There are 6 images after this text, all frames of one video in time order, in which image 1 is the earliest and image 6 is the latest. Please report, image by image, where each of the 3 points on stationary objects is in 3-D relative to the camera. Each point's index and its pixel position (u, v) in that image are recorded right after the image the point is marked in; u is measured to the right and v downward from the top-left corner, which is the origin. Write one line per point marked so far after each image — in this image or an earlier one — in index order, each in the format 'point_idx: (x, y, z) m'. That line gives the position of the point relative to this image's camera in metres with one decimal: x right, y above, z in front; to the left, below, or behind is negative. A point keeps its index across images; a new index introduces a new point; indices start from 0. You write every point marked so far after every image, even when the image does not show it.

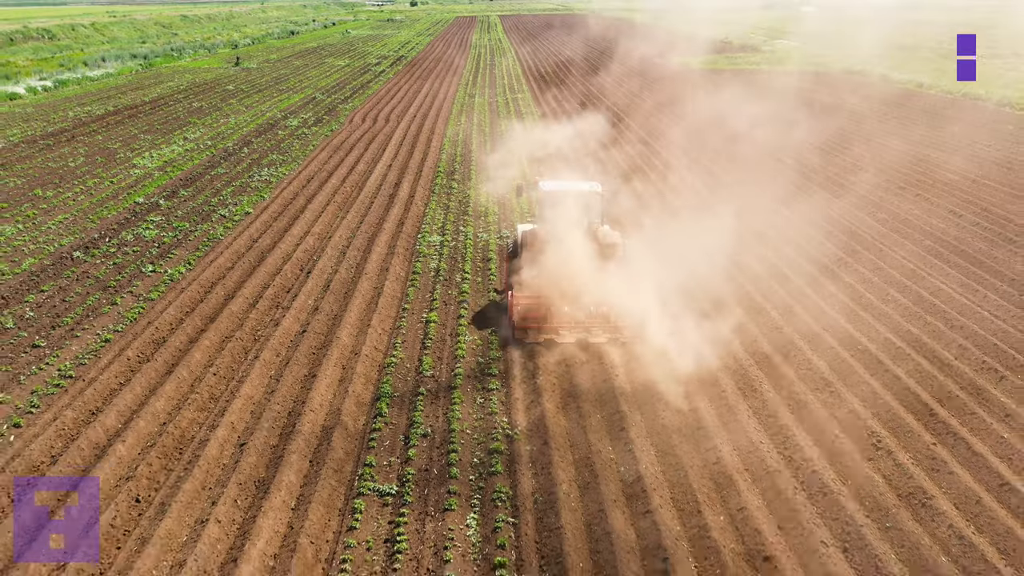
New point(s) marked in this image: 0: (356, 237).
0: (-2.1, +0.7, +14.2) m
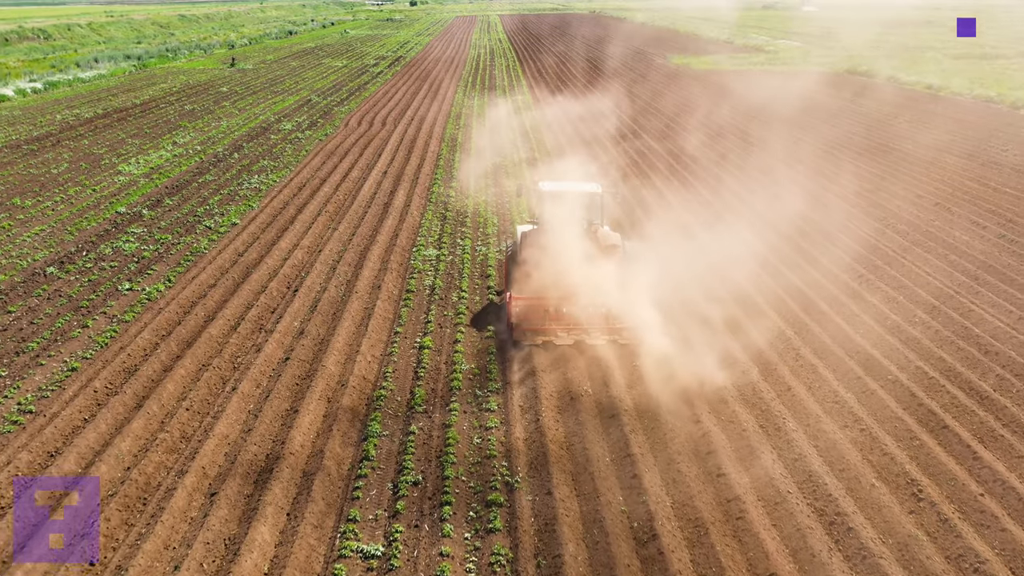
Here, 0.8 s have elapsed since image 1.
0: (-2.1, +0.5, +13.4) m
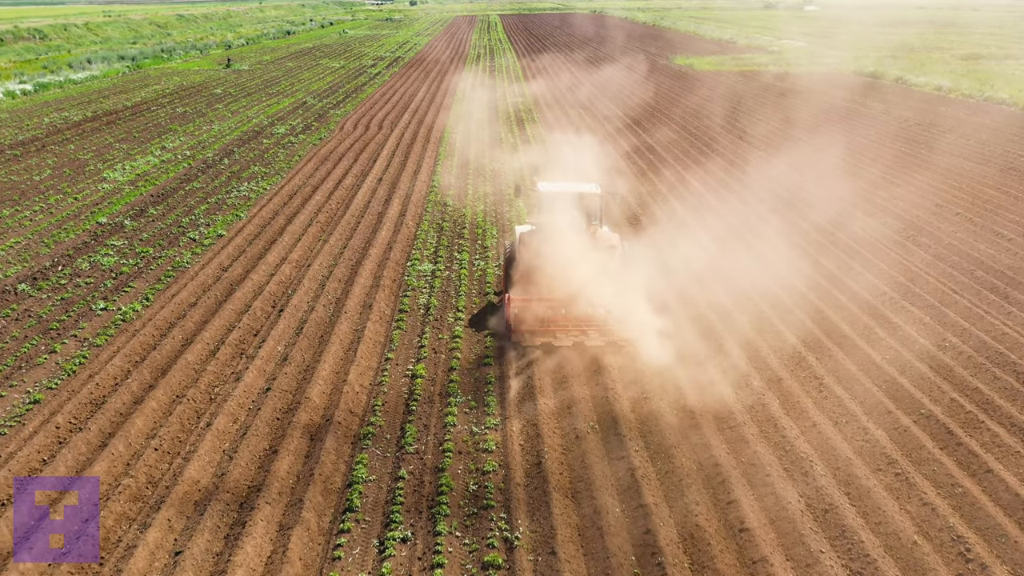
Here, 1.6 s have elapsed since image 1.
0: (-2.1, +0.3, +12.7) m
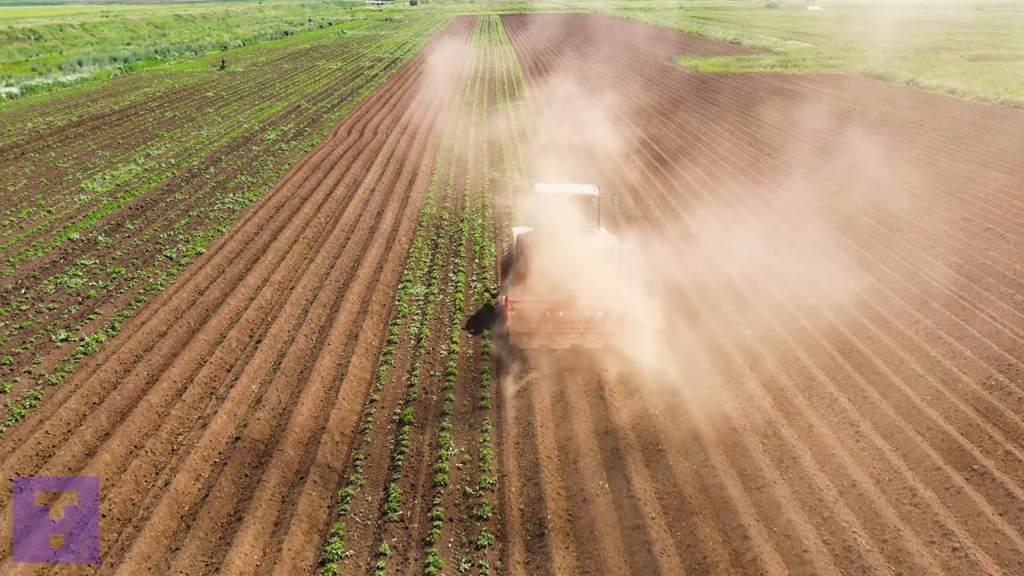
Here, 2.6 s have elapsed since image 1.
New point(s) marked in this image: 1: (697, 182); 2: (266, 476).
0: (-2.1, 0.0, +11.7) m
1: (+3.3, +1.9, +18.9) m
2: (-1.7, -1.3, +7.1) m
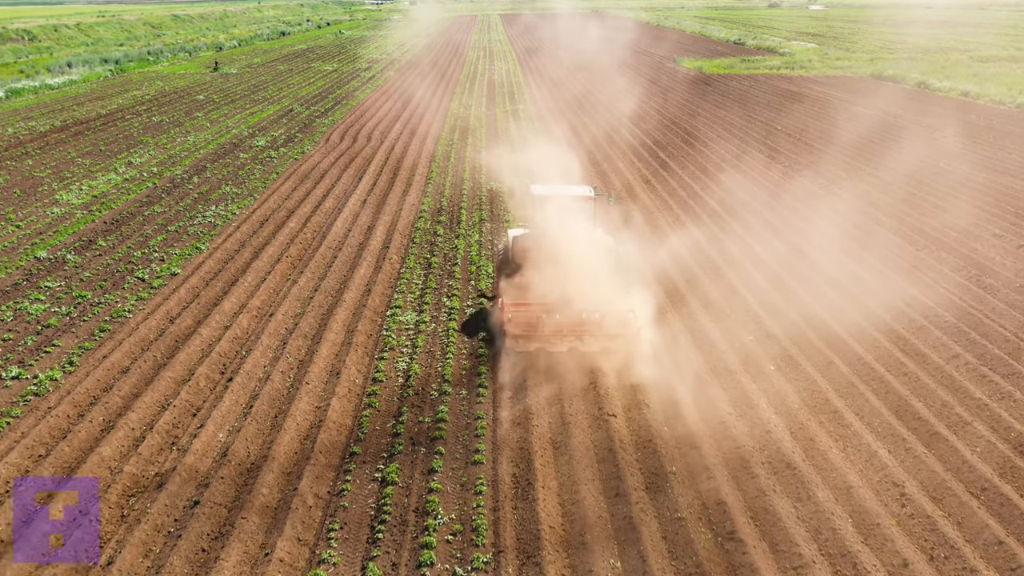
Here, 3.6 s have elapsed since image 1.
0: (-2.1, -0.3, +10.8) m
1: (+3.3, +1.6, +18.0) m
2: (-1.7, -1.5, +6.2) m
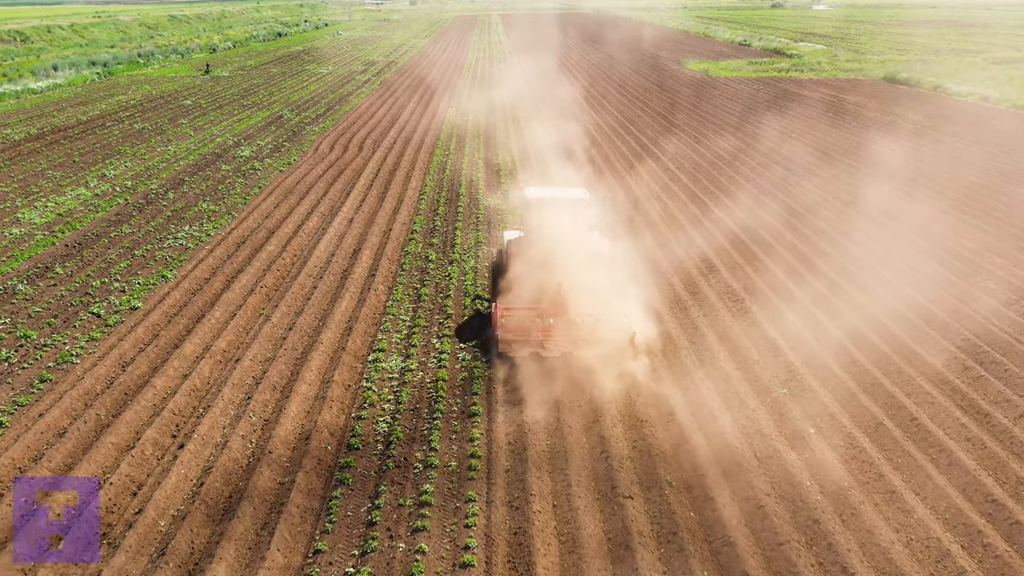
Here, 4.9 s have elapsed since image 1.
0: (-2.1, -0.7, +9.5) m
1: (+3.3, +1.3, +16.7) m
2: (-1.7, -1.9, +4.9) m
